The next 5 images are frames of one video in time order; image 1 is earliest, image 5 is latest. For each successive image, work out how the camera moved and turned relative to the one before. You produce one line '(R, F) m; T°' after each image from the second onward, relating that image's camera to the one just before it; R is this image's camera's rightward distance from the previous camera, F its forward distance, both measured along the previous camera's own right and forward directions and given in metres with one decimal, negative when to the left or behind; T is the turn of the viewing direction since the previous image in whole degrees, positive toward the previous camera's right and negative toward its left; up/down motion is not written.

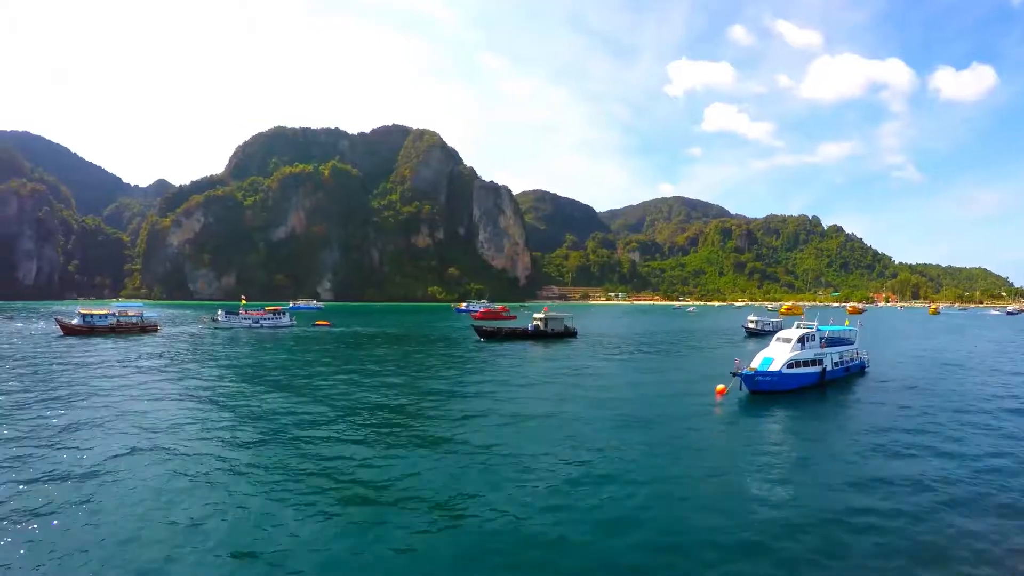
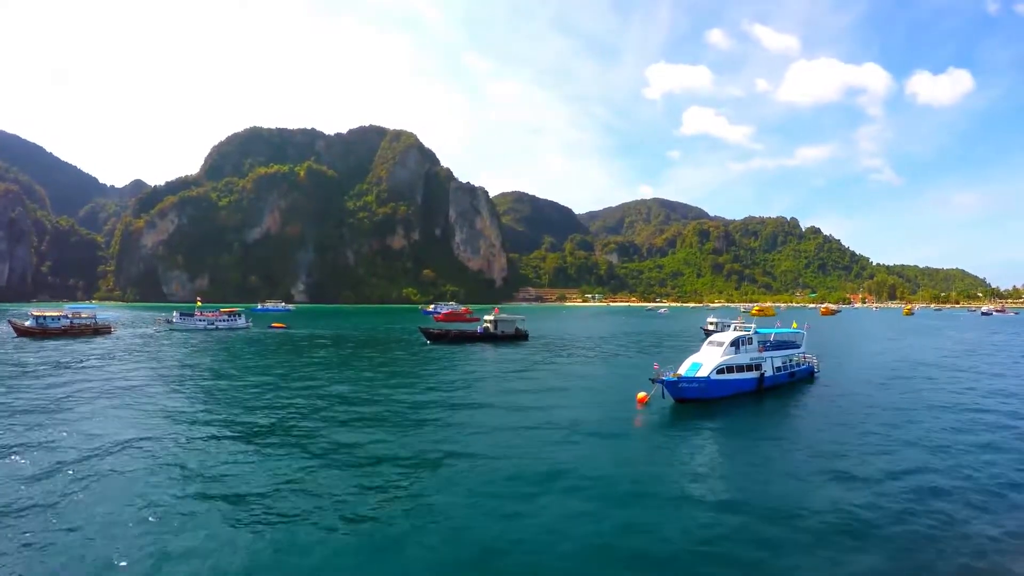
(+2.4, +0.4) m; +1°
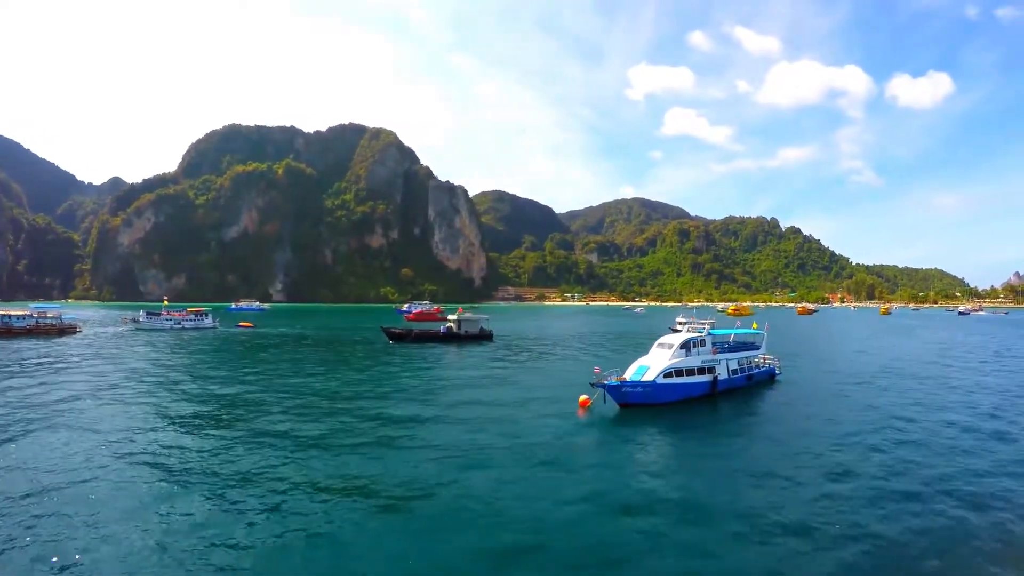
(+1.9, -0.3) m; +1°
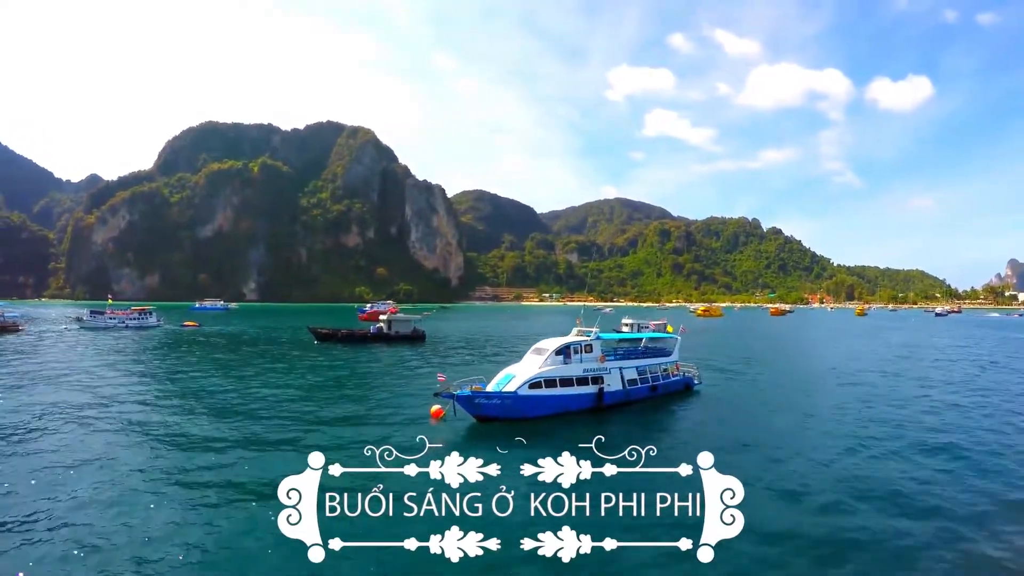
(+2.4, +0.2) m; +1°
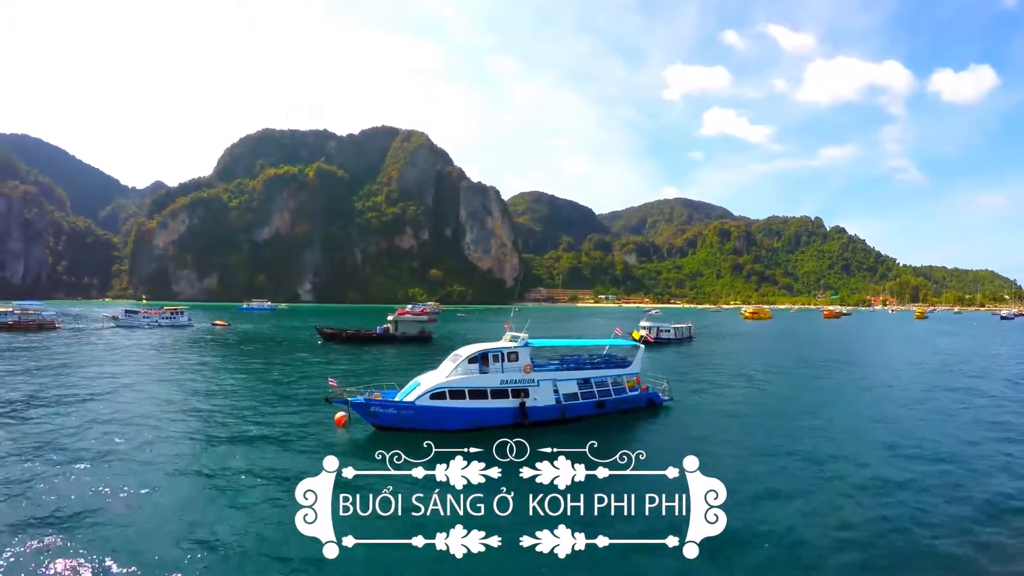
(+2.6, +1.2) m; -7°
